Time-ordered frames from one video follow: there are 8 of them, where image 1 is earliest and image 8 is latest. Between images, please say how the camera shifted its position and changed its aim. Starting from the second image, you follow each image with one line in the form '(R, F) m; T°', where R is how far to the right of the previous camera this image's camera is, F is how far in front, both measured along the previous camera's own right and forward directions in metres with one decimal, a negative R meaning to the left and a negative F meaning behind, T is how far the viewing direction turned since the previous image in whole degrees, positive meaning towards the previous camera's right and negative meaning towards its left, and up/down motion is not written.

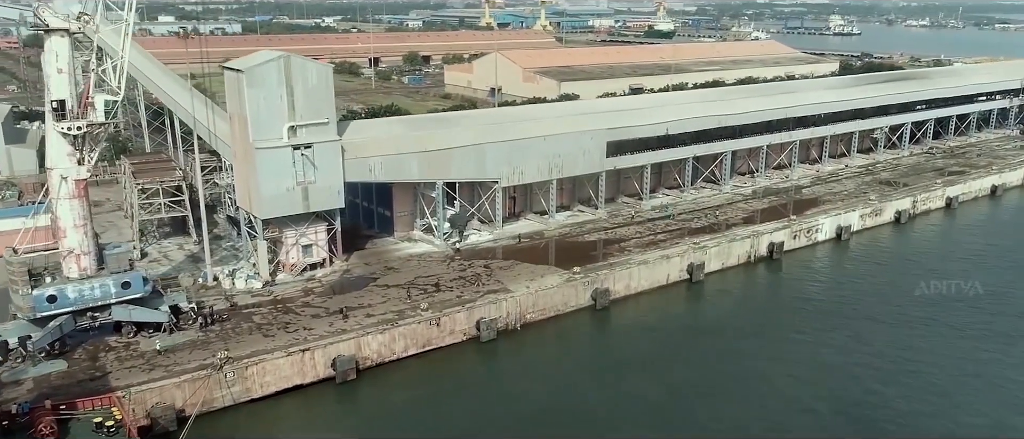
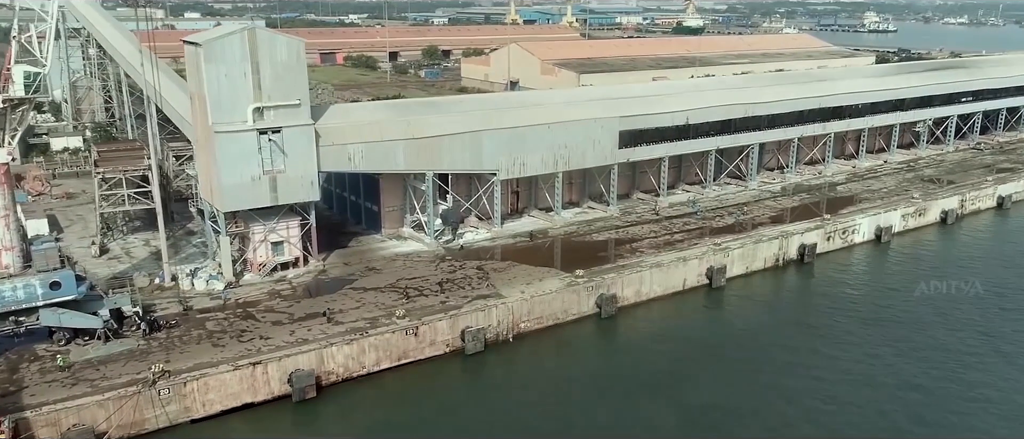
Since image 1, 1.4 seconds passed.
(+1.1, +3.8) m; -2°
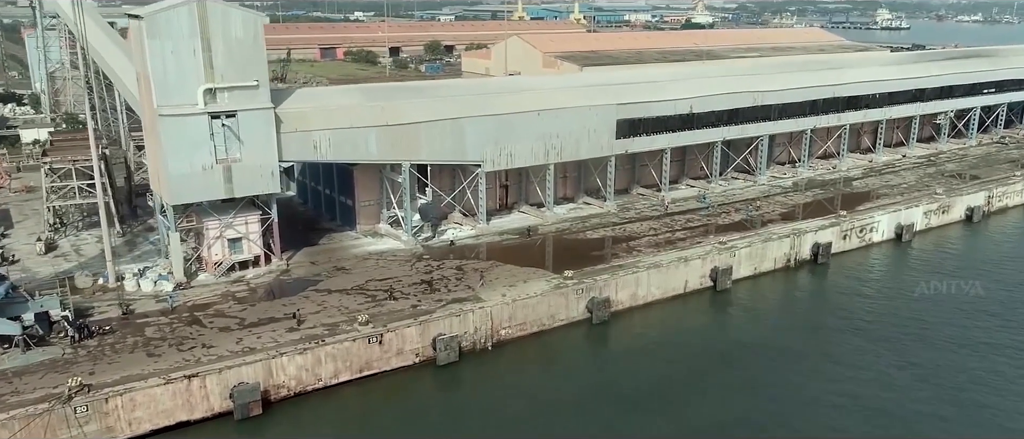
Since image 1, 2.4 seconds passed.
(+0.8, +2.9) m; -1°
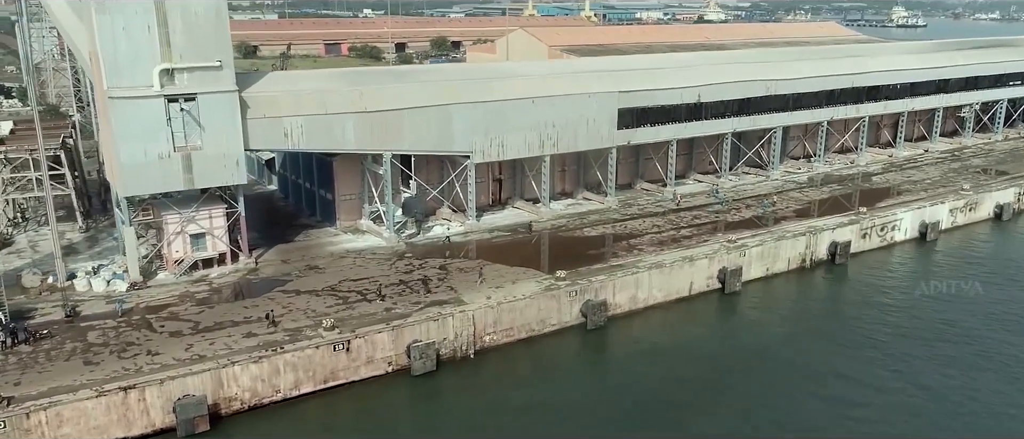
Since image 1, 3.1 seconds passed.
(+0.7, +2.3) m; -1°
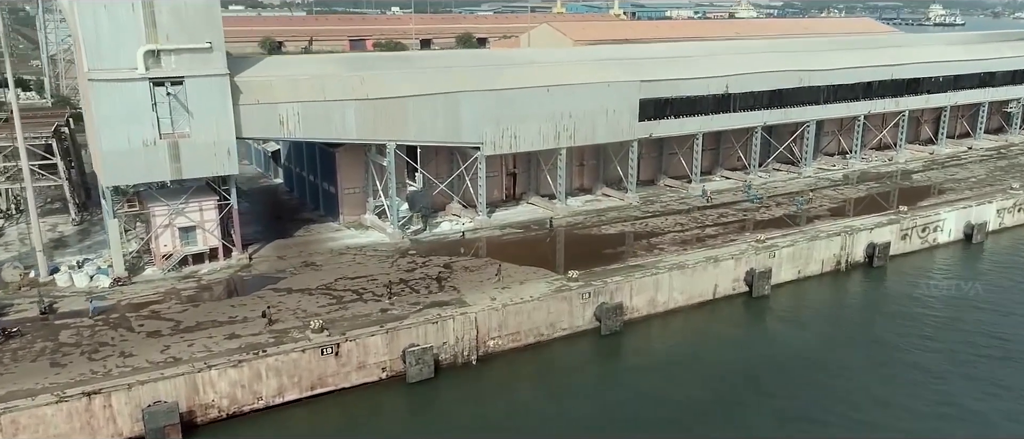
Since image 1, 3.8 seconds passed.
(+0.5, +1.7) m; -2°
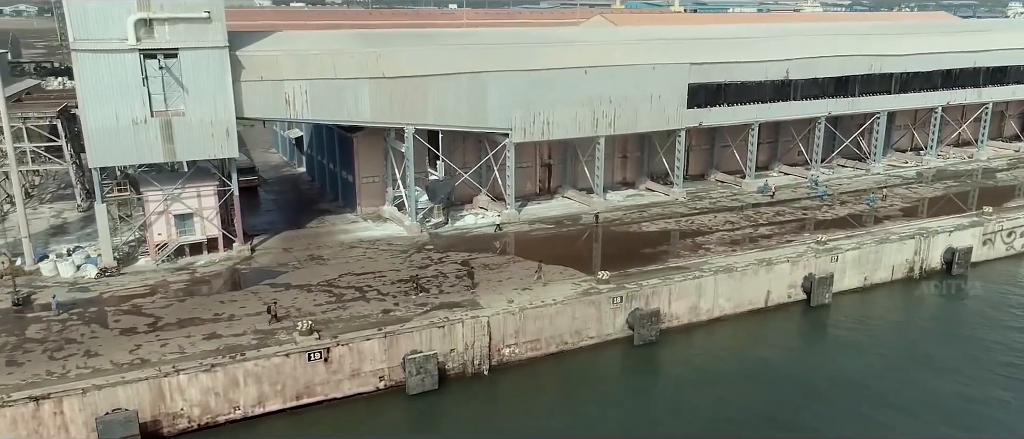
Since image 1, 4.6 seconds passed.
(+0.8, +2.5) m; -4°
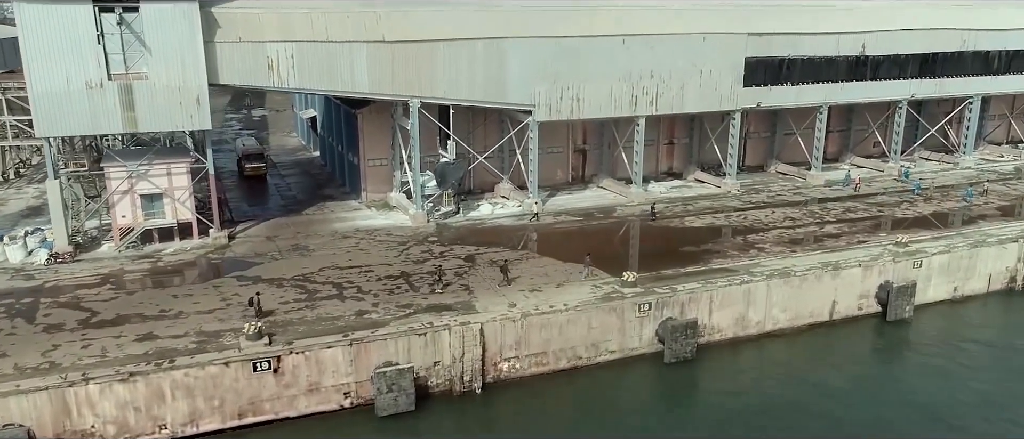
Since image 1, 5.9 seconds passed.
(+1.0, +3.3) m; -4°
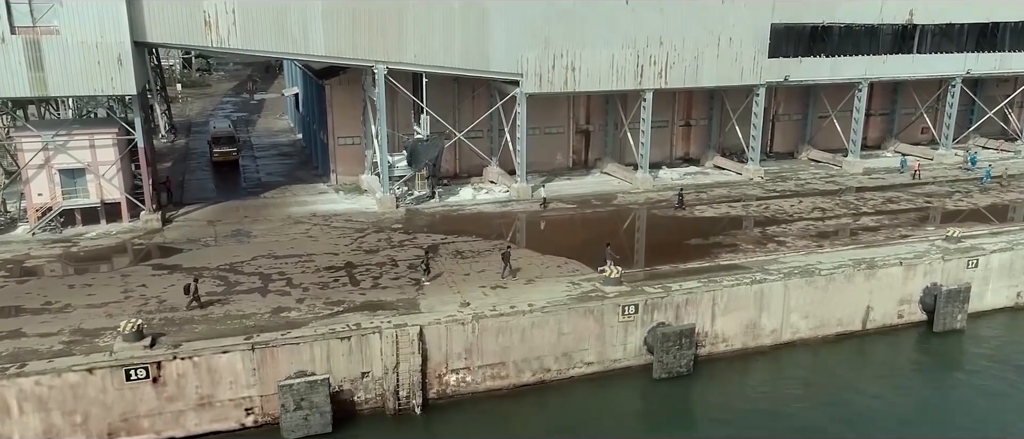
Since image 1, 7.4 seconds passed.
(+1.3, +2.8) m; -3°
